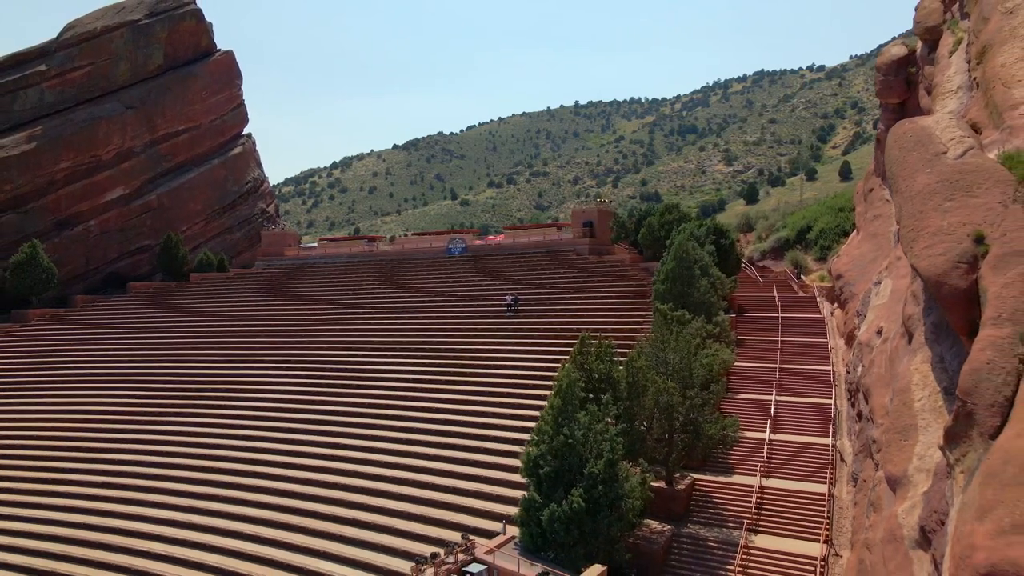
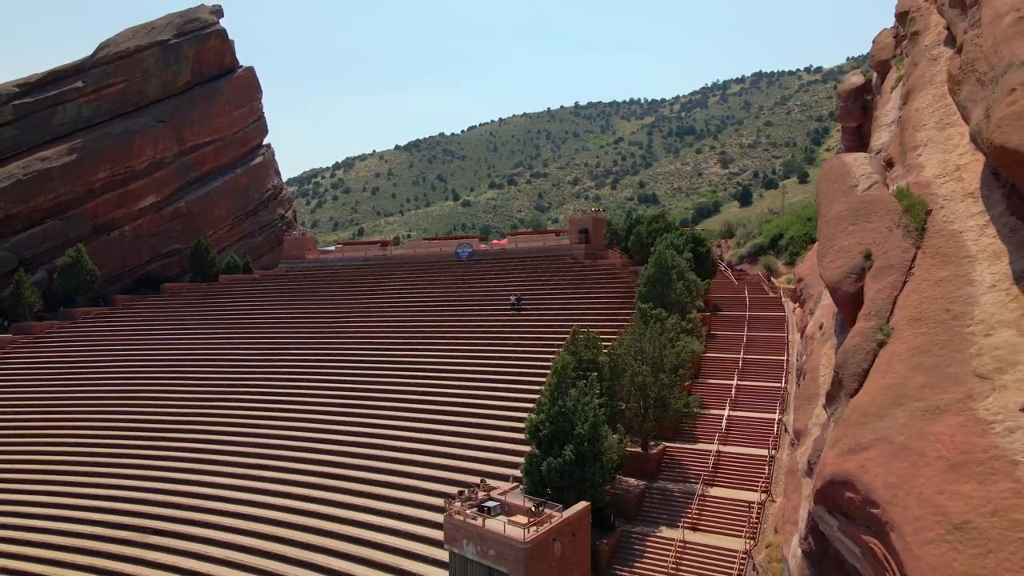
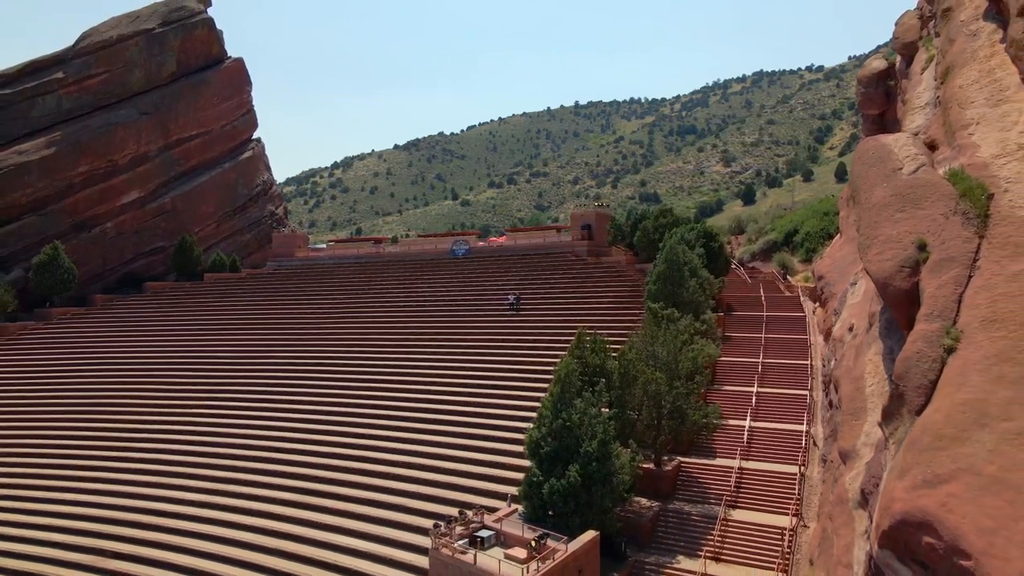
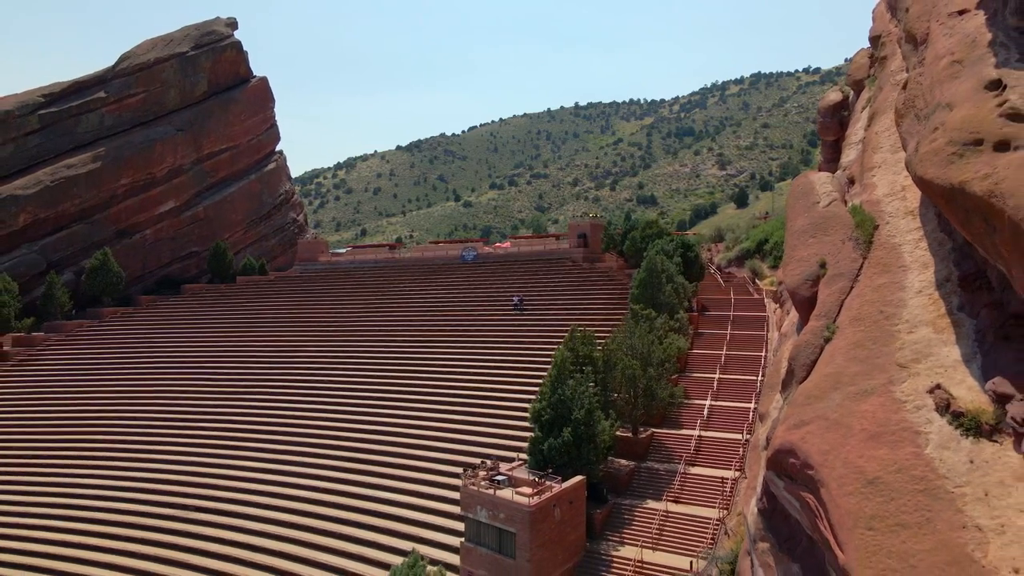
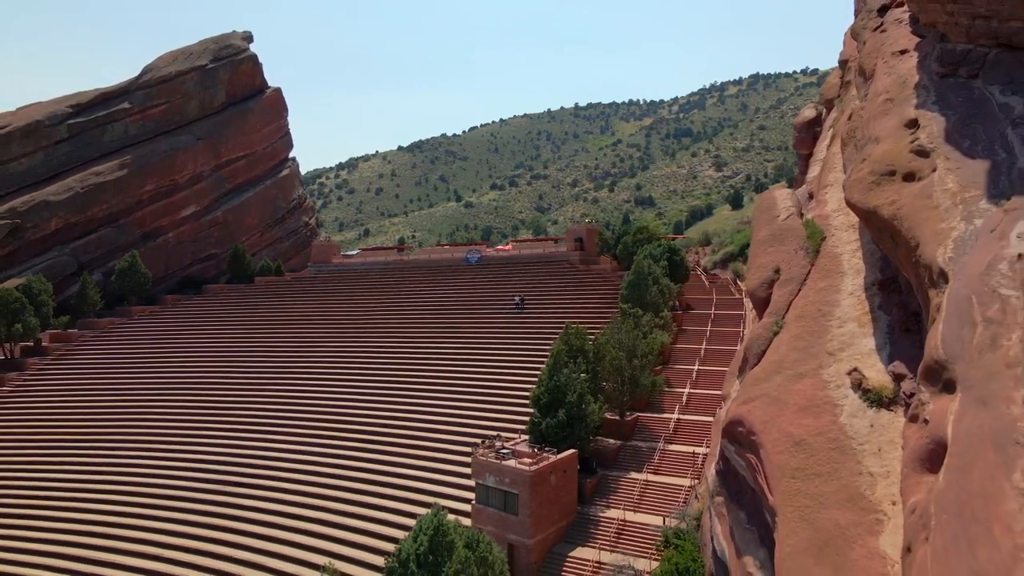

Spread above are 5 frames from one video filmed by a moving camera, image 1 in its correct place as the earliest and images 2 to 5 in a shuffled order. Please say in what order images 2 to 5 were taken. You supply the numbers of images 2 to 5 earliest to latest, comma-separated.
3, 2, 4, 5
